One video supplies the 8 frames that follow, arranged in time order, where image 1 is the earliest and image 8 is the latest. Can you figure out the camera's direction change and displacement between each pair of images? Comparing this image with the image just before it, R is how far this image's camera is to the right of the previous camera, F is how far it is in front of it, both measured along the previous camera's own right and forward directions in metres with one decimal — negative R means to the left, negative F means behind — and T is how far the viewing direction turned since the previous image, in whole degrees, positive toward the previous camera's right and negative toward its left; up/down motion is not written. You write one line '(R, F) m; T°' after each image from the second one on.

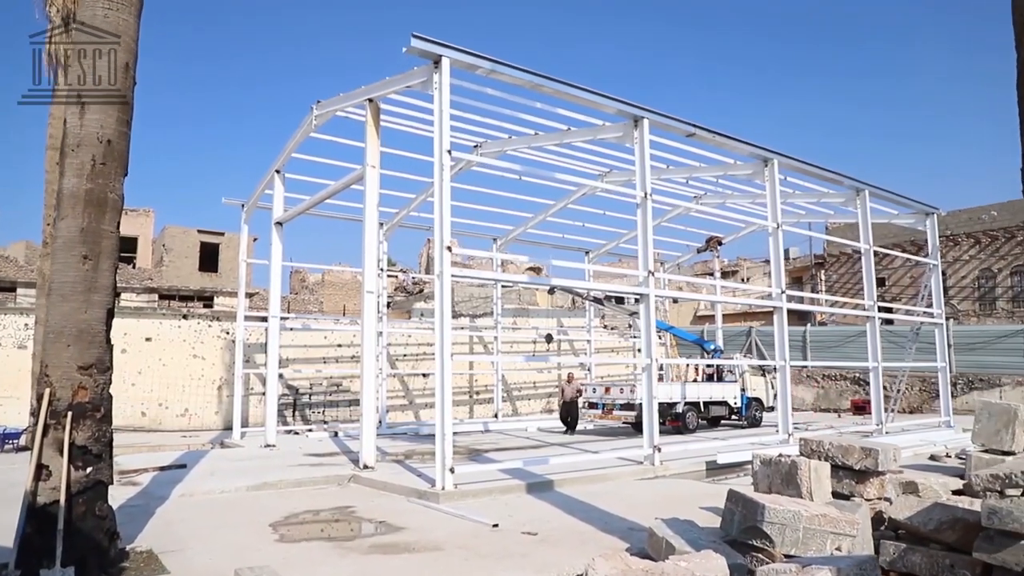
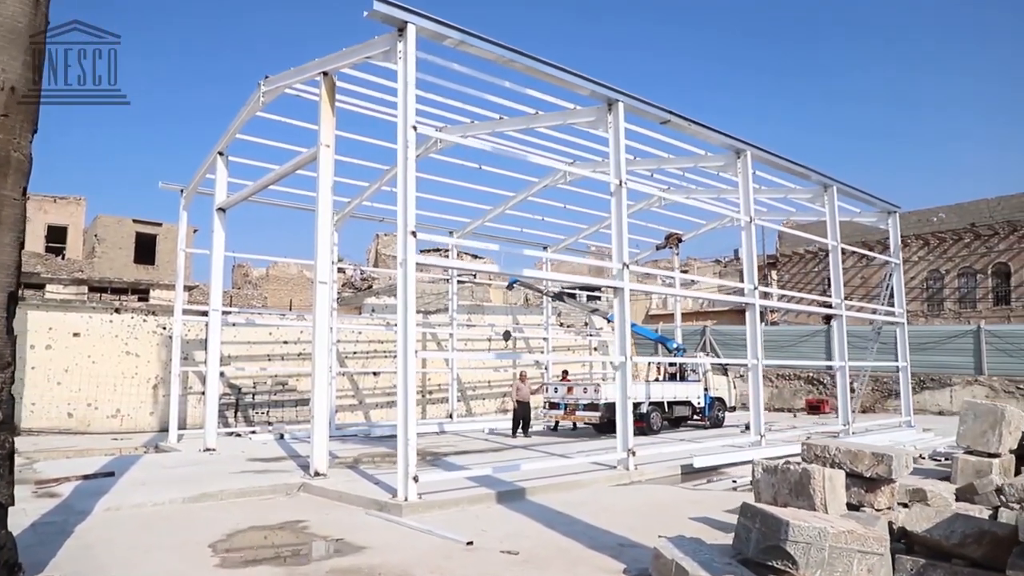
(-0.2, +0.7) m; +4°
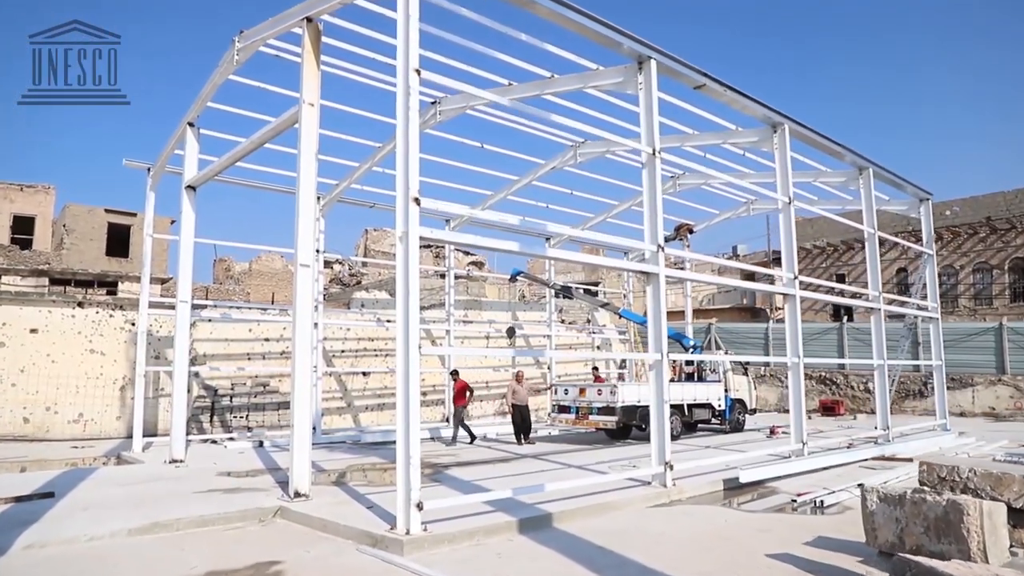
(-0.3, +1.3) m; +1°
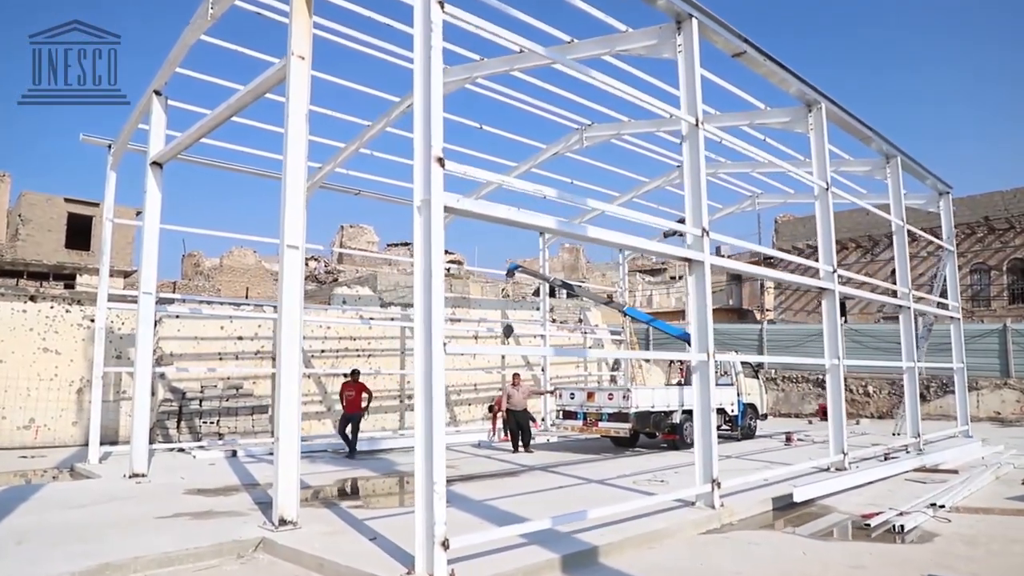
(-0.4, +1.0) m; +2°
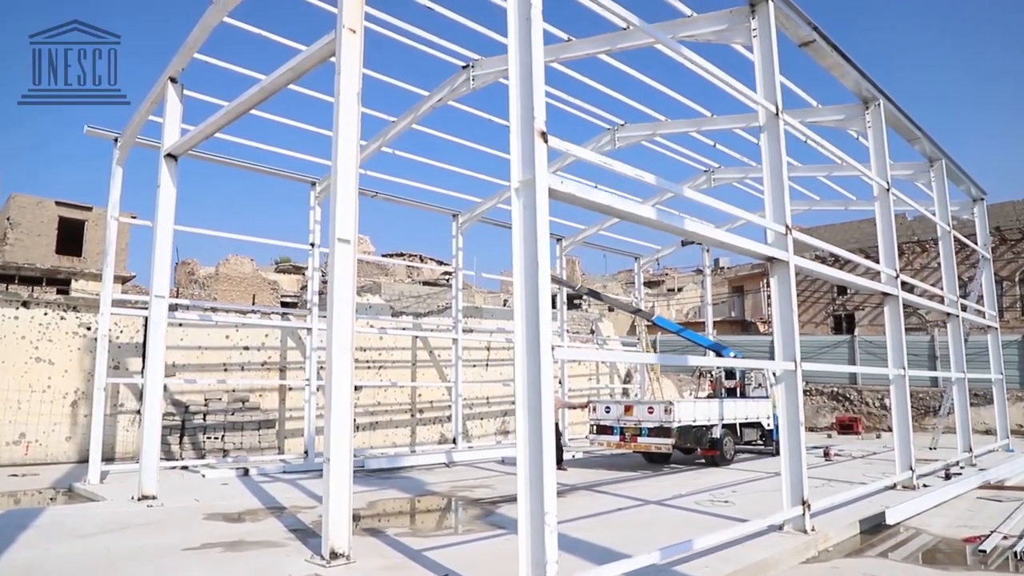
(-0.7, +0.6) m; +1°
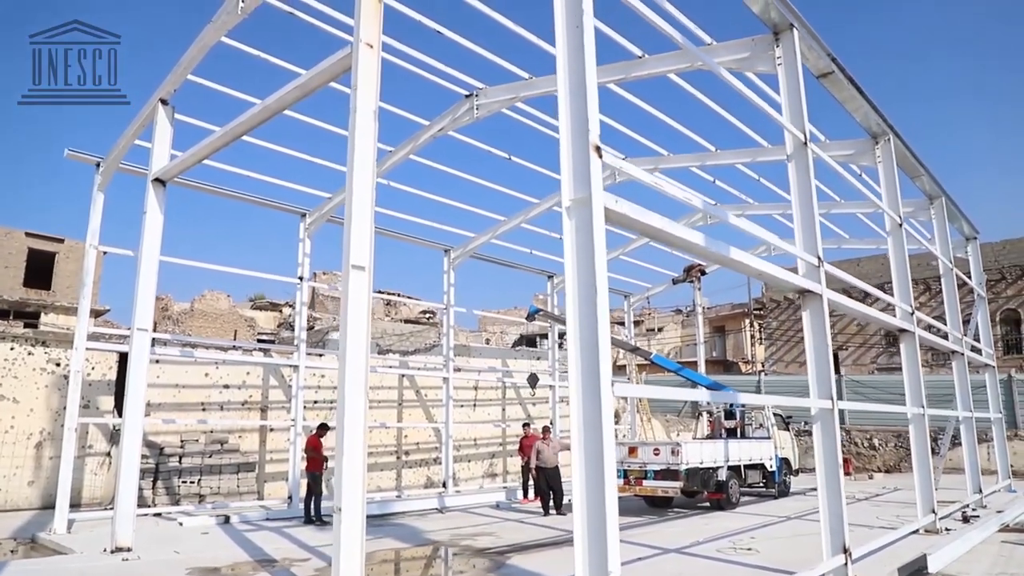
(-0.4, +0.4) m; +2°
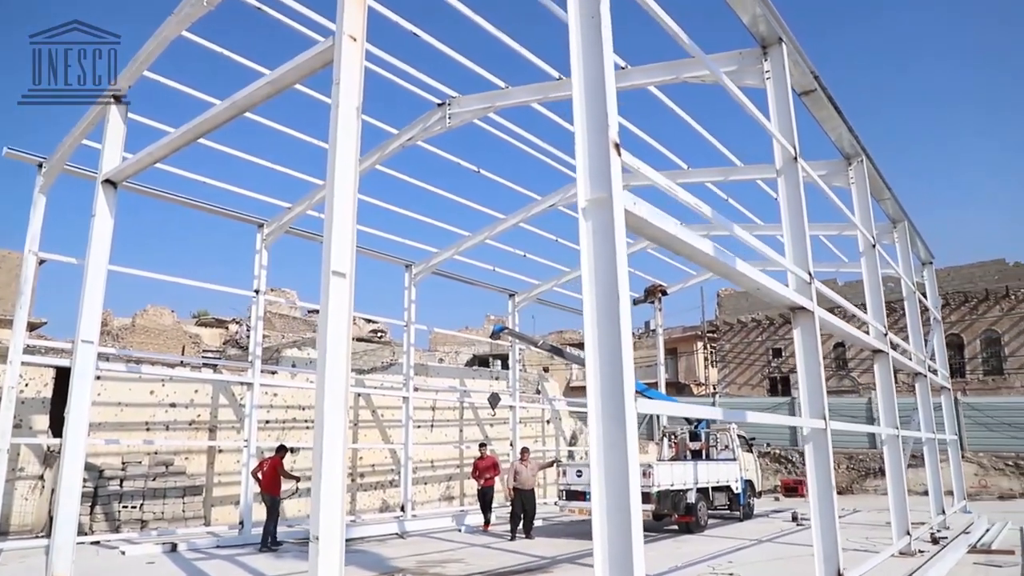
(-0.3, +0.3) m; +4°
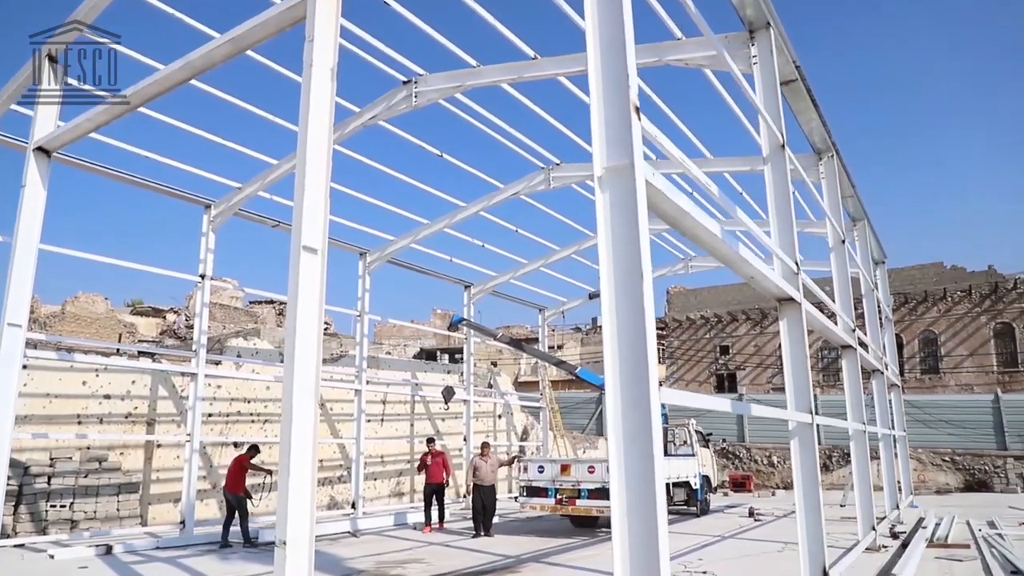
(-0.2, +0.3) m; +4°
